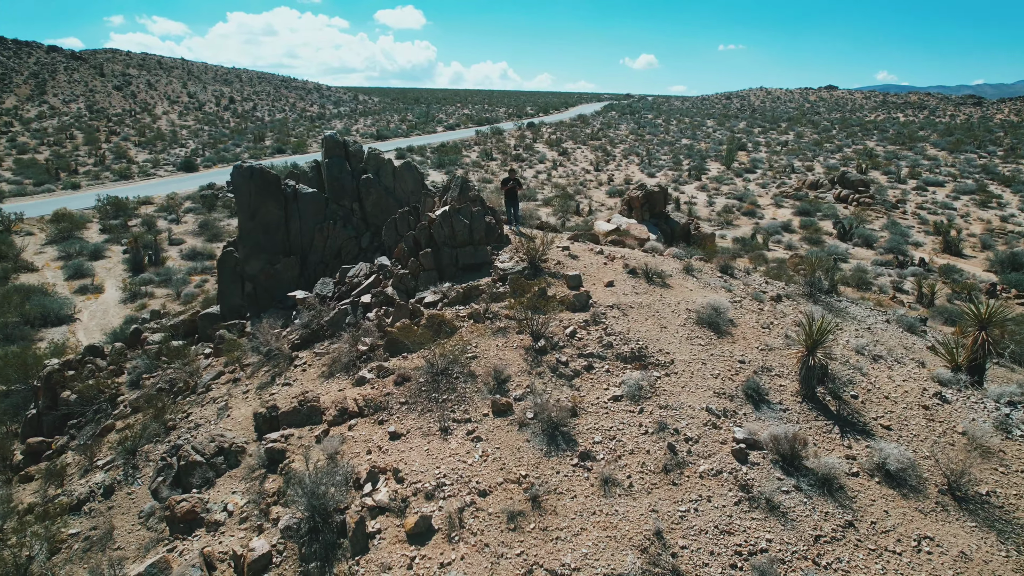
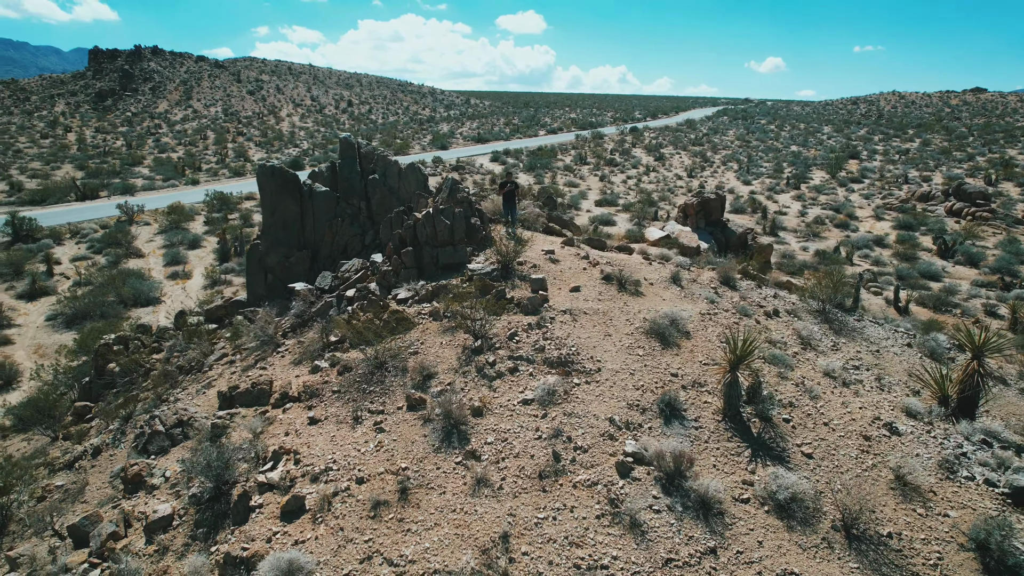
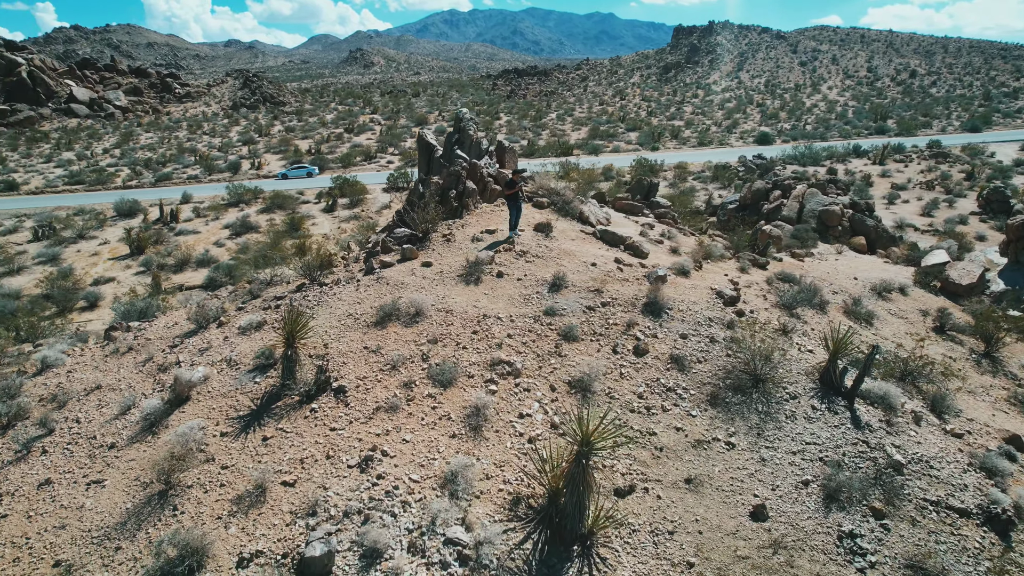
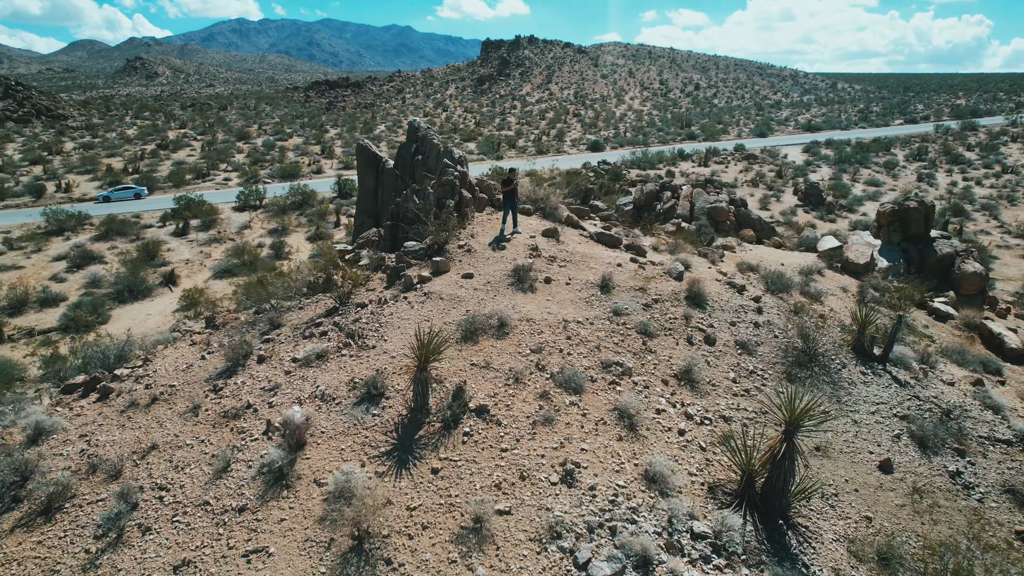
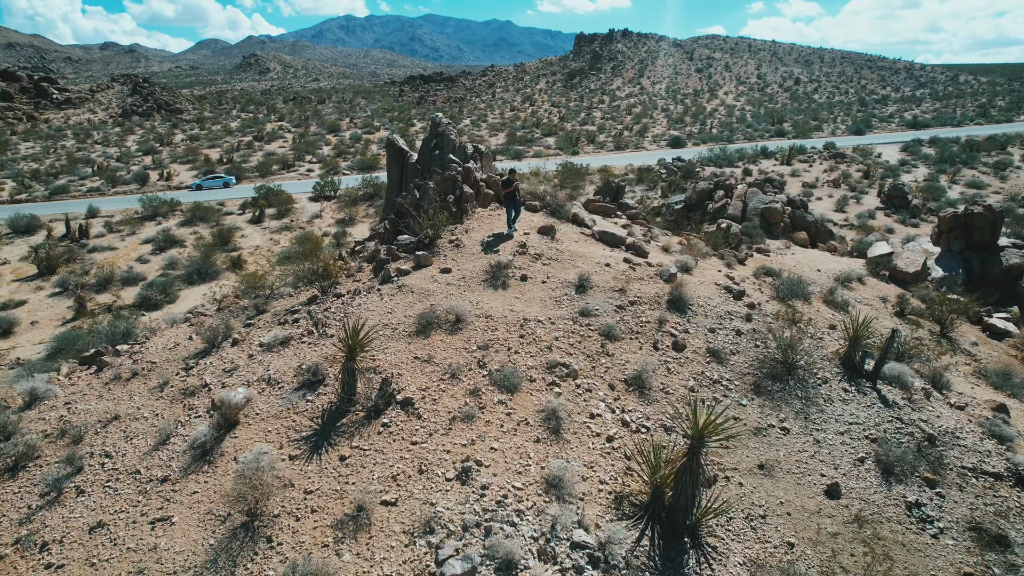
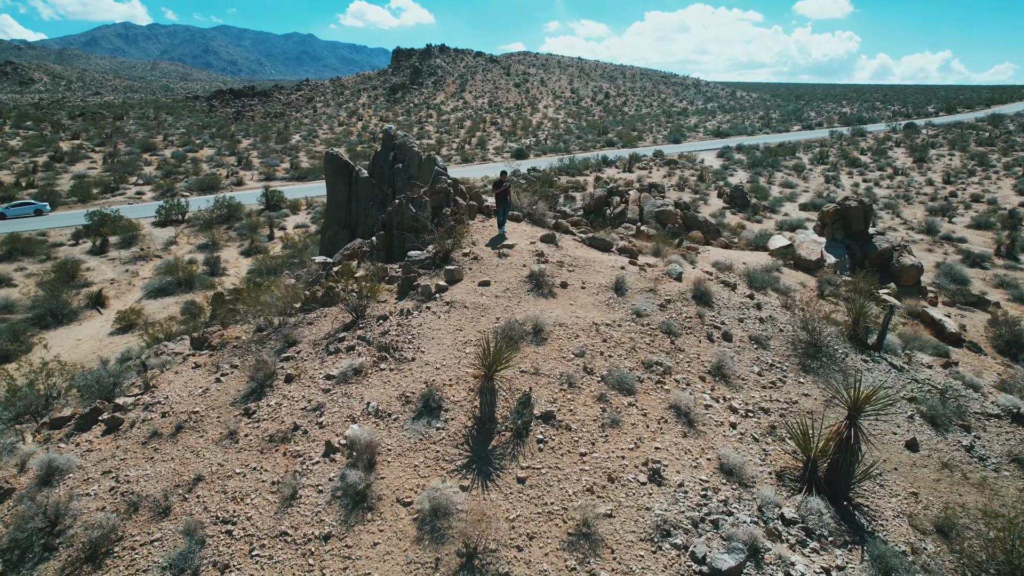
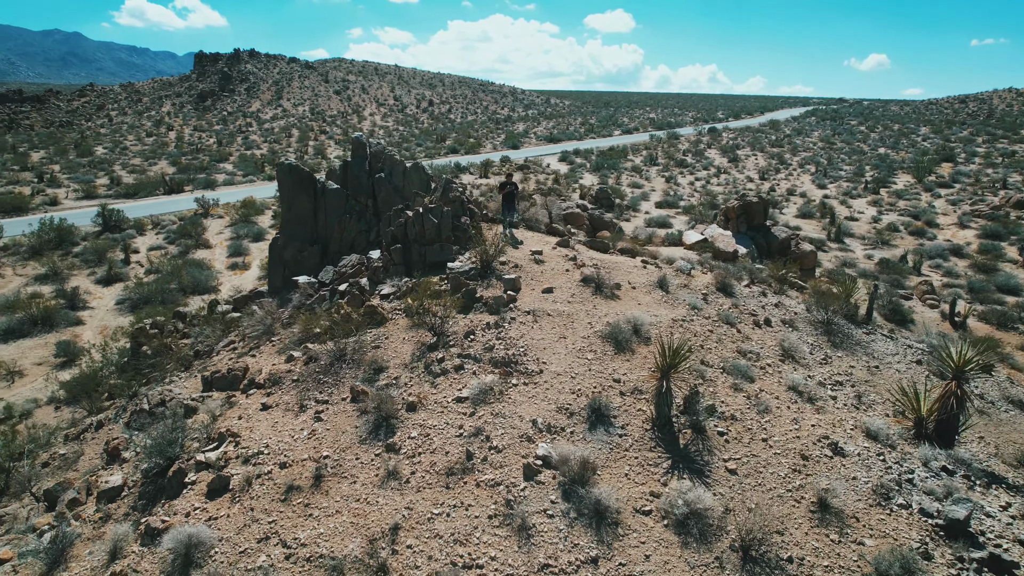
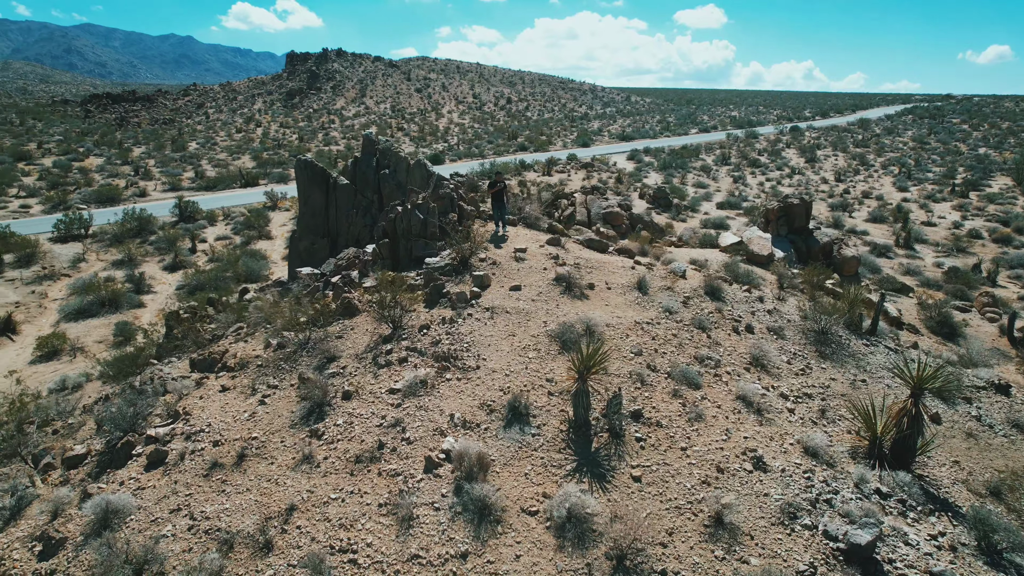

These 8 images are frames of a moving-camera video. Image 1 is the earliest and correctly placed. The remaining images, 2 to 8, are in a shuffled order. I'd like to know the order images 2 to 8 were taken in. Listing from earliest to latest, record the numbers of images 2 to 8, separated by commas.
2, 7, 8, 6, 4, 5, 3
